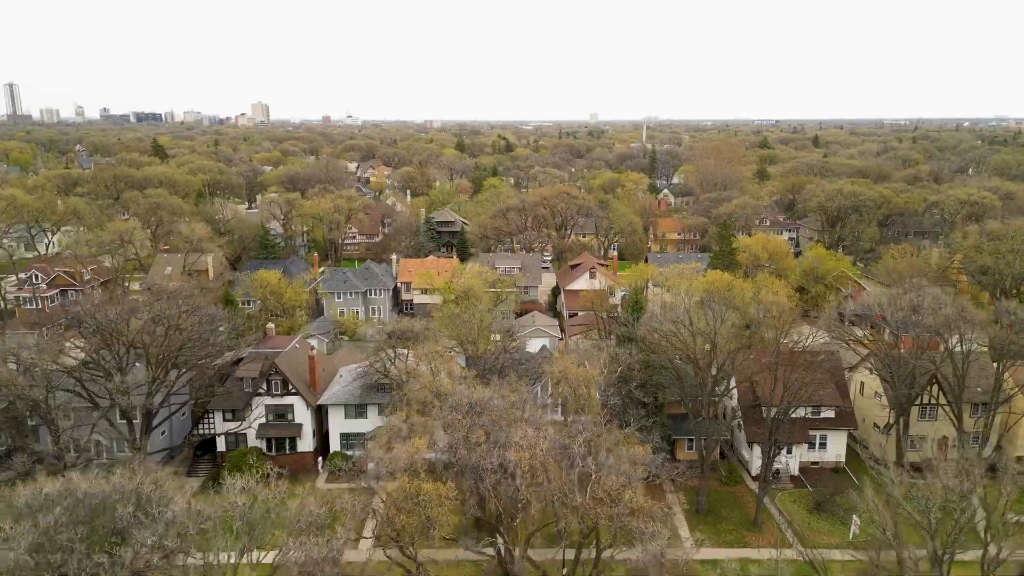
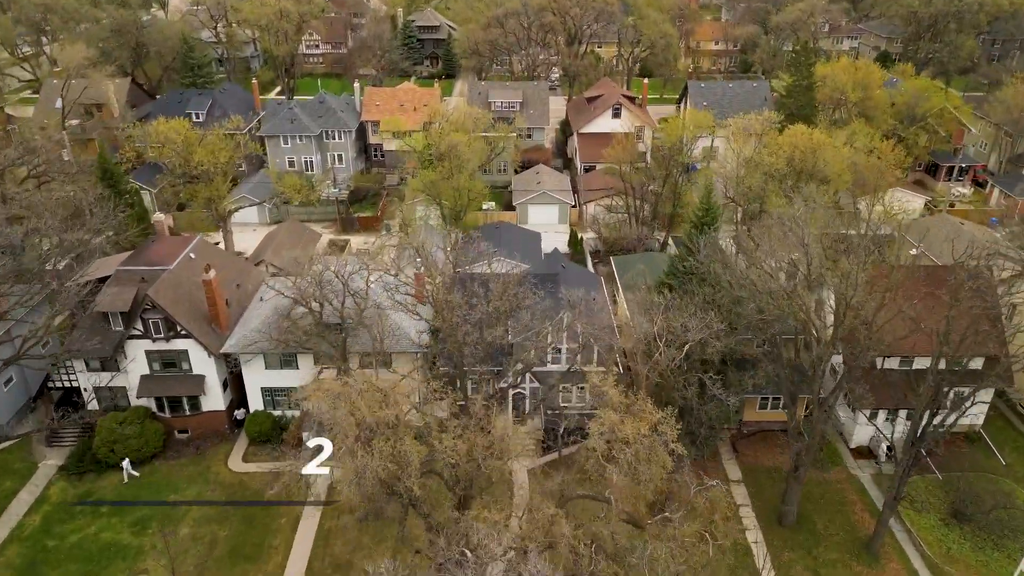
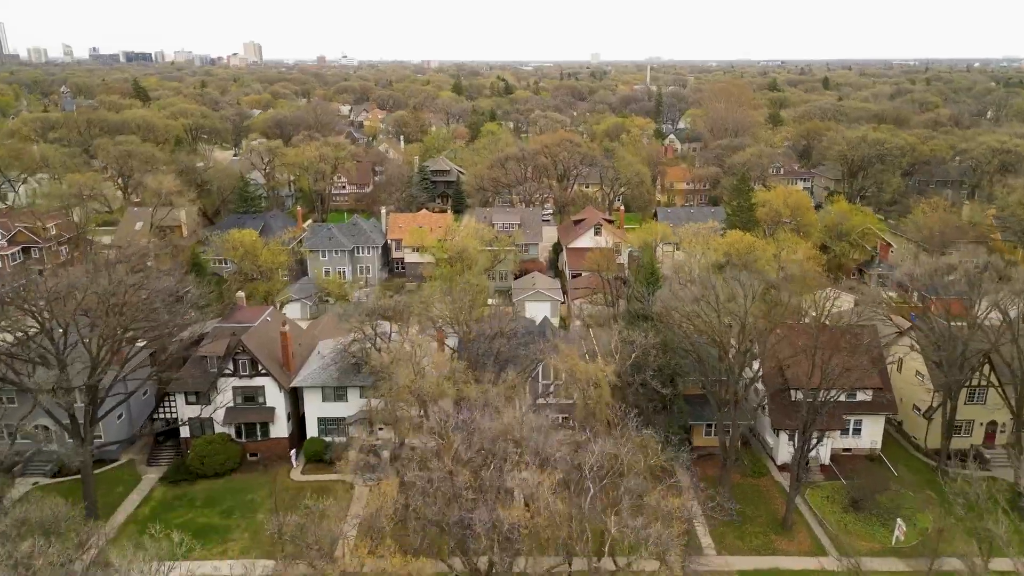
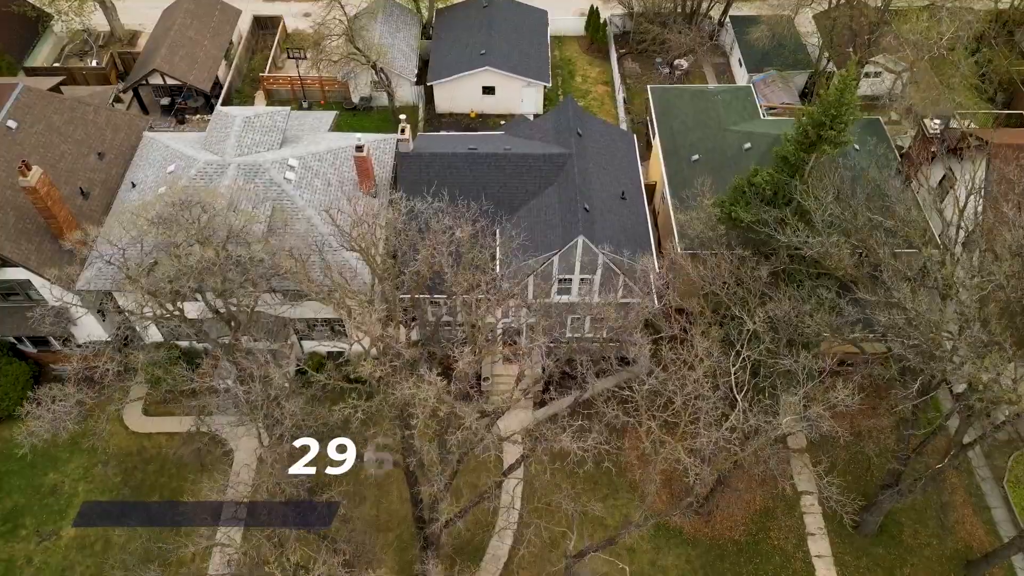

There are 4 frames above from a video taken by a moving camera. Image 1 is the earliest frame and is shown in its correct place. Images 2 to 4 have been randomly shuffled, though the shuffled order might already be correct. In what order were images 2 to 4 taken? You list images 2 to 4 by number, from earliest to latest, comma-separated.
3, 2, 4
